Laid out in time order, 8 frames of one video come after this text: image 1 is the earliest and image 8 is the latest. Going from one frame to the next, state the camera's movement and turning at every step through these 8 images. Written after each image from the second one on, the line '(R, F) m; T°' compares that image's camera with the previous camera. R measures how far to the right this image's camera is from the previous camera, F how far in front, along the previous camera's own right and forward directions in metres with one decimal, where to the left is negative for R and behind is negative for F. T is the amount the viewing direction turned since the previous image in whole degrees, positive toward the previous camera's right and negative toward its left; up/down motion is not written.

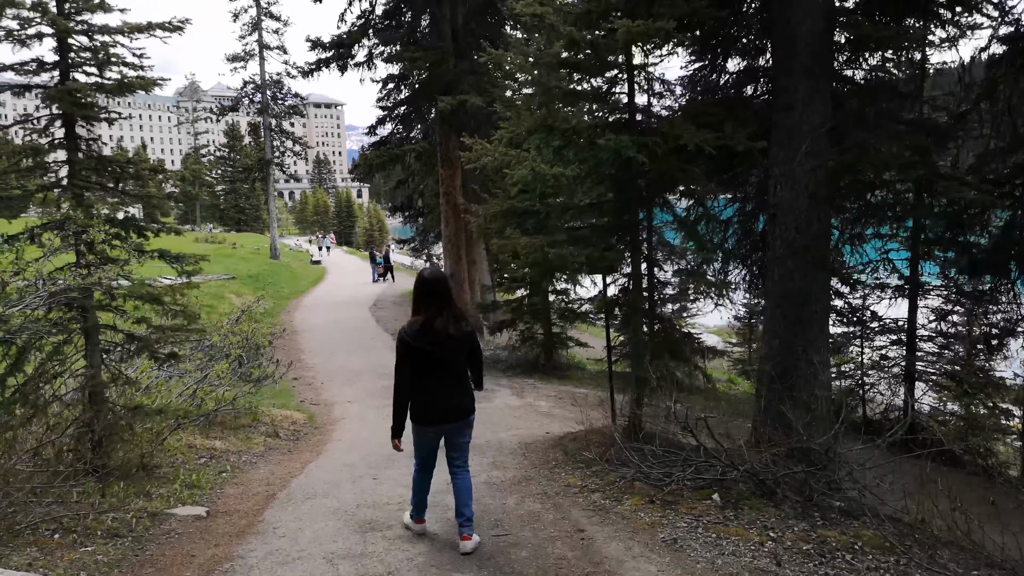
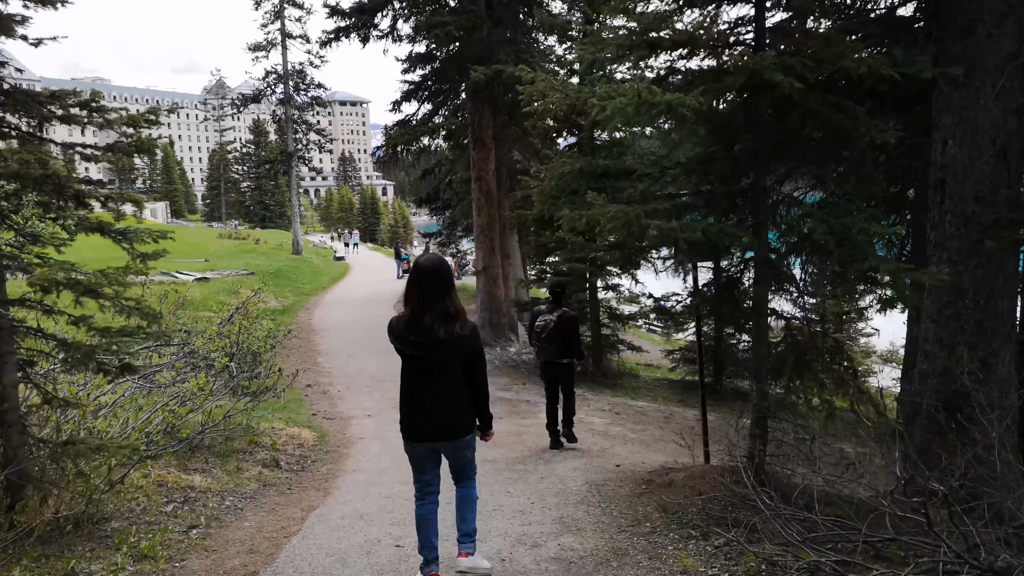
(-0.3, +1.9) m; -2°
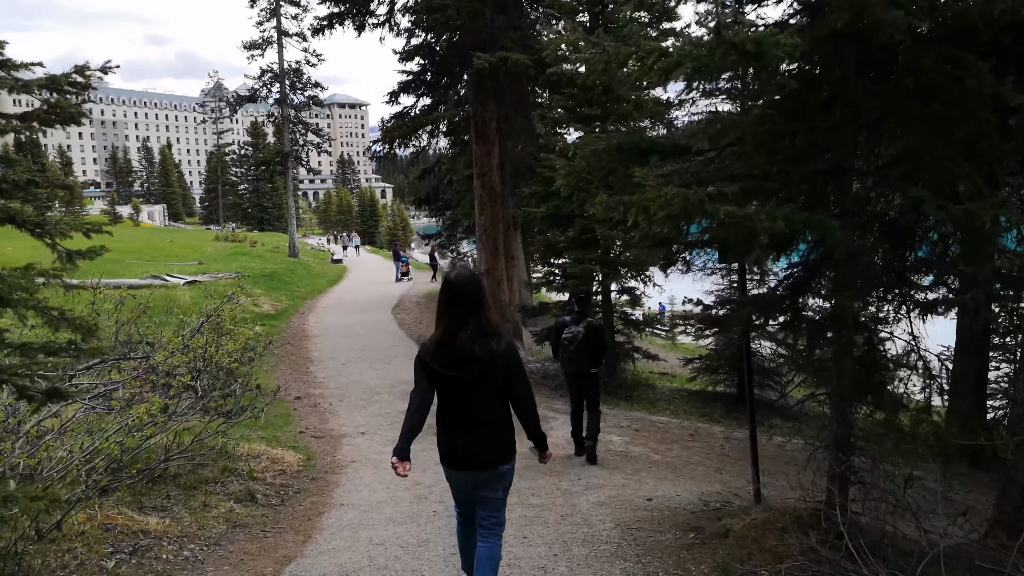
(-0.1, +1.0) m; 0°
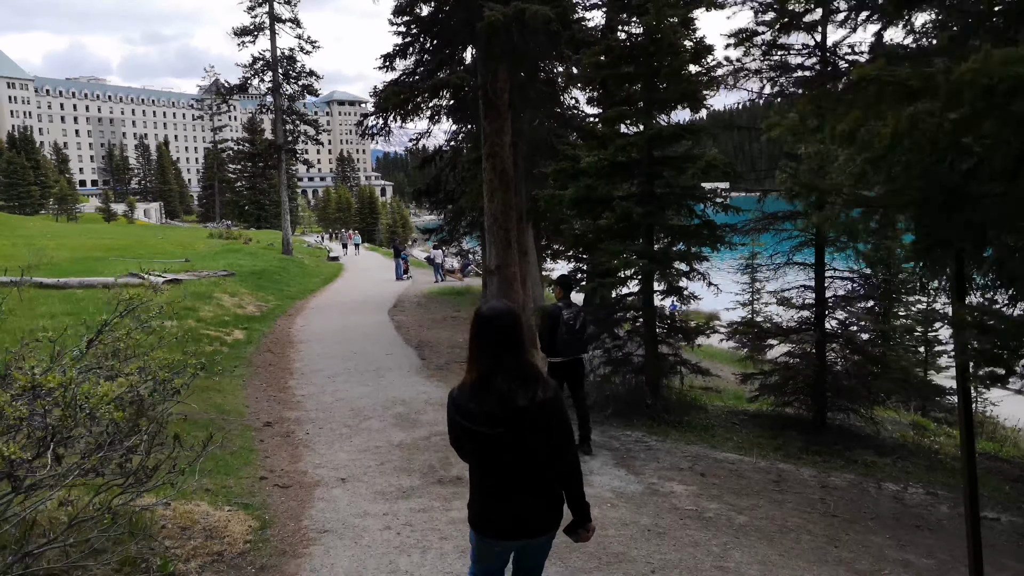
(-0.3, +2.2) m; 0°
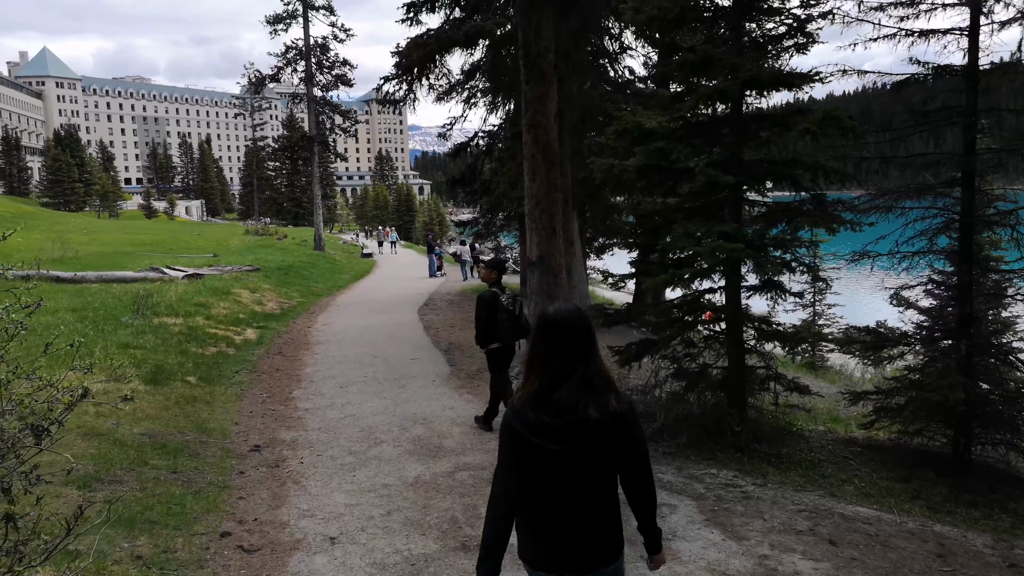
(-0.1, +1.9) m; -3°
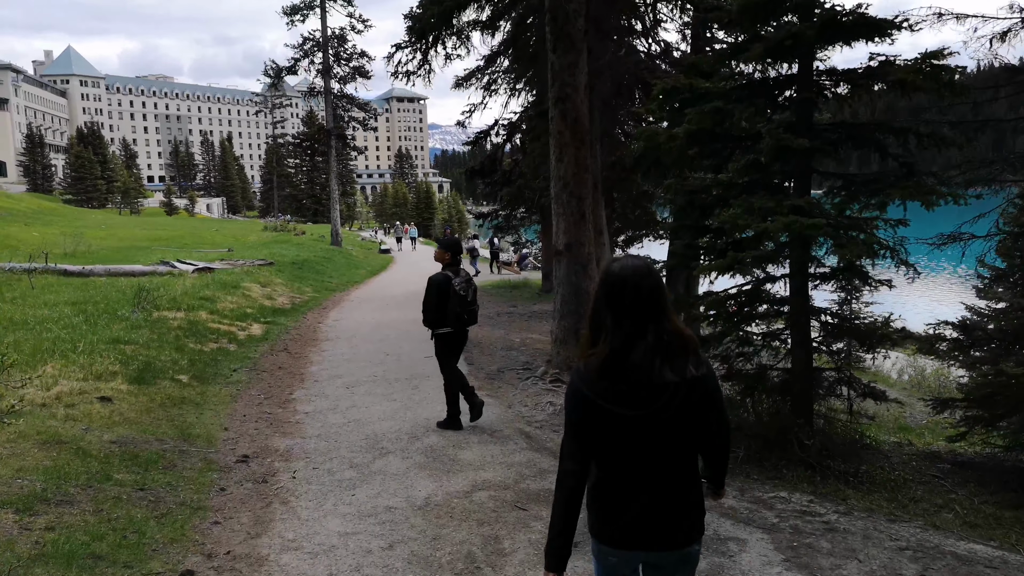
(-0.1, +1.1) m; -1°
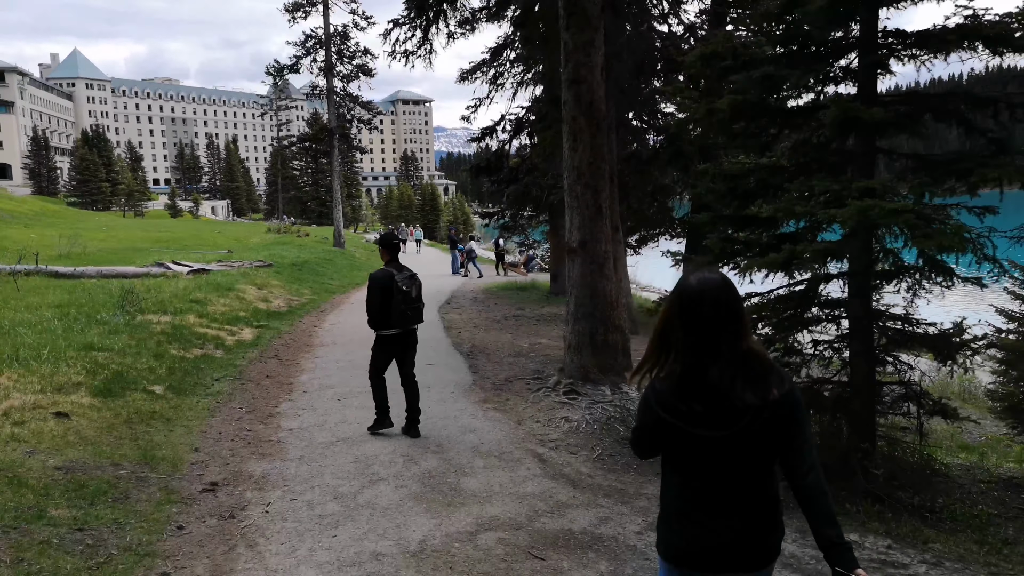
(0.0, +0.9) m; 0°
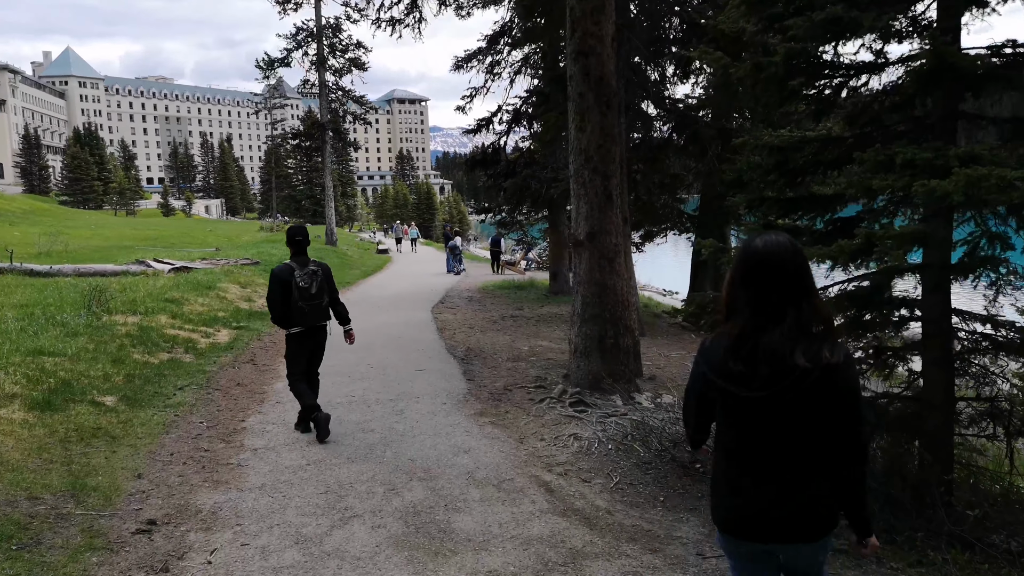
(0.0, +1.0) m; 0°
